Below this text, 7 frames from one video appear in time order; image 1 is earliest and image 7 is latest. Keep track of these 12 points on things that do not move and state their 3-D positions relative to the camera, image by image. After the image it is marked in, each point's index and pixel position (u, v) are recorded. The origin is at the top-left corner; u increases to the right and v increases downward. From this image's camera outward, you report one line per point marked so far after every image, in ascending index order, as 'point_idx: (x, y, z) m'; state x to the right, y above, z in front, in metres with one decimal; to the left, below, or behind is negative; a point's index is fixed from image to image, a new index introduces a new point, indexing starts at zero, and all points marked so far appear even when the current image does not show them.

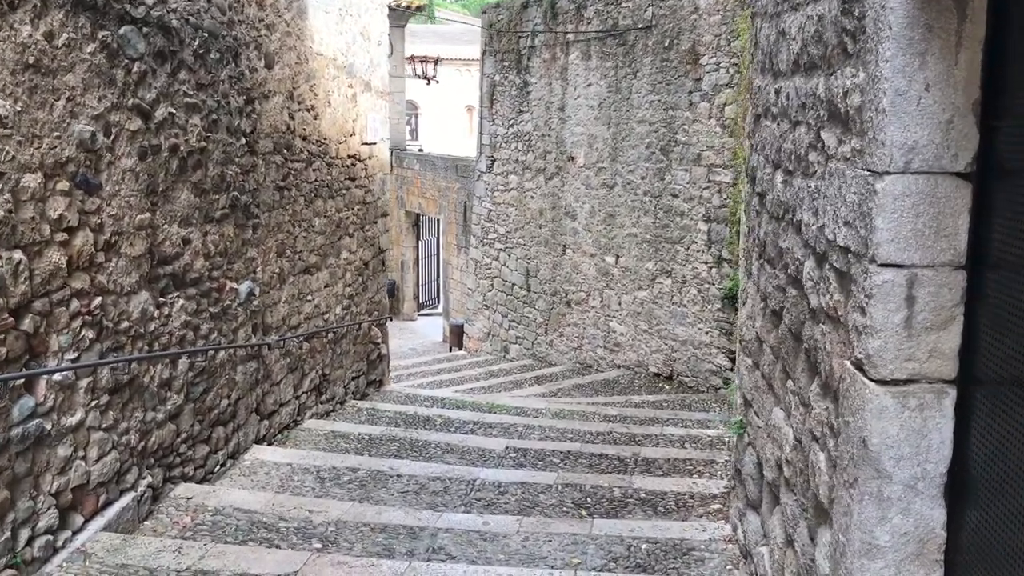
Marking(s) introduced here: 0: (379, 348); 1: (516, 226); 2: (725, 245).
0: (-1.0, -0.4, +6.4) m
1: (0.0, +0.7, +9.5) m
2: (+1.6, +0.3, +6.8) m
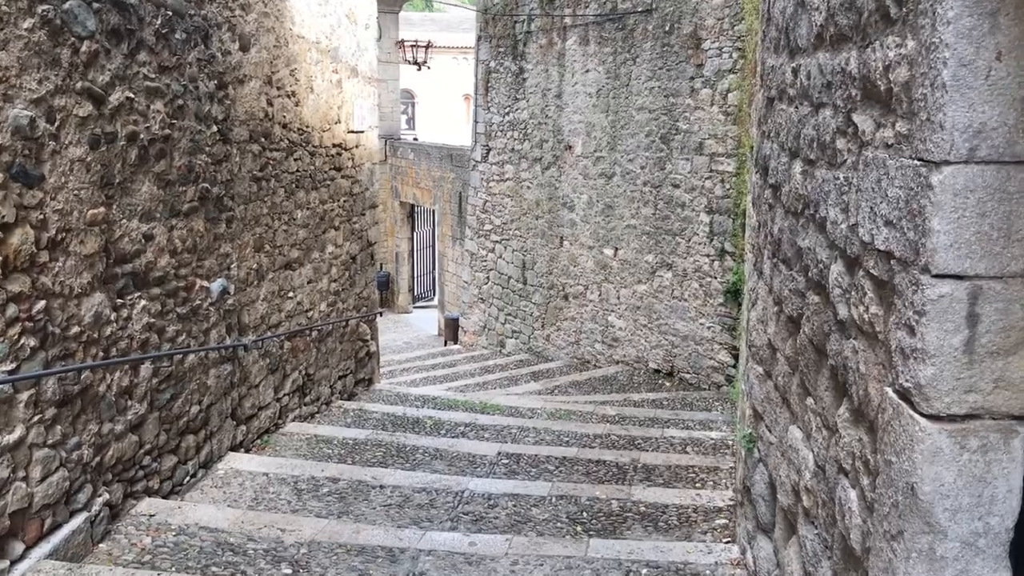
0: (-1.0, -0.4, +6.2) m
1: (0.0, +0.7, +9.2) m
2: (+1.6, +0.4, +6.6) m
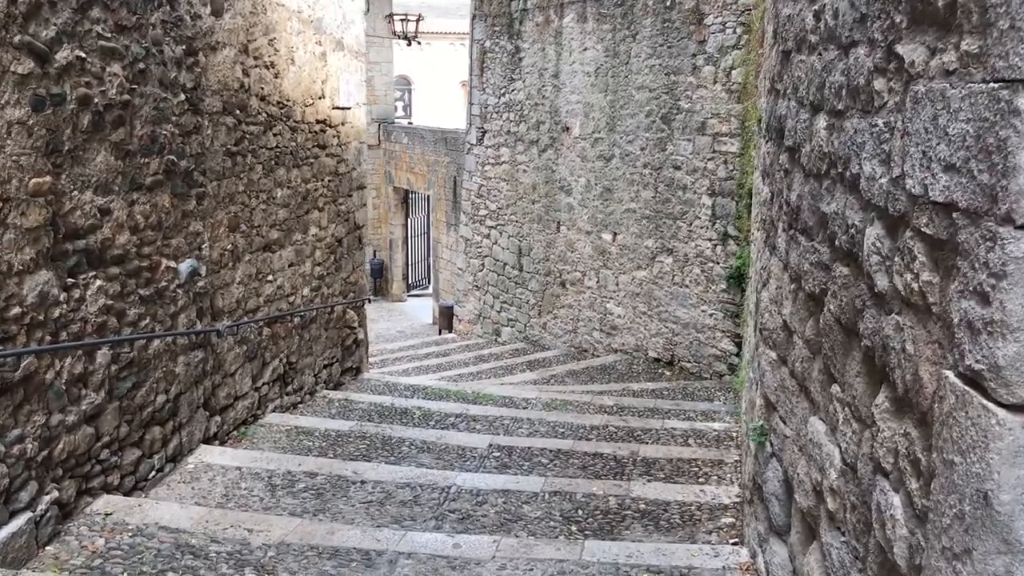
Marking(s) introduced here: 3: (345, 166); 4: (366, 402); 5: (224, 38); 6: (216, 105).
0: (-1.0, -0.3, +5.9) m
1: (0.0, +0.9, +9.0) m
2: (+1.6, +0.5, +6.3) m
3: (-1.1, +0.8, +5.6) m
4: (-0.9, -0.7, +5.2) m
5: (-1.3, +1.1, +3.9) m
6: (-1.3, +0.8, +3.8) m
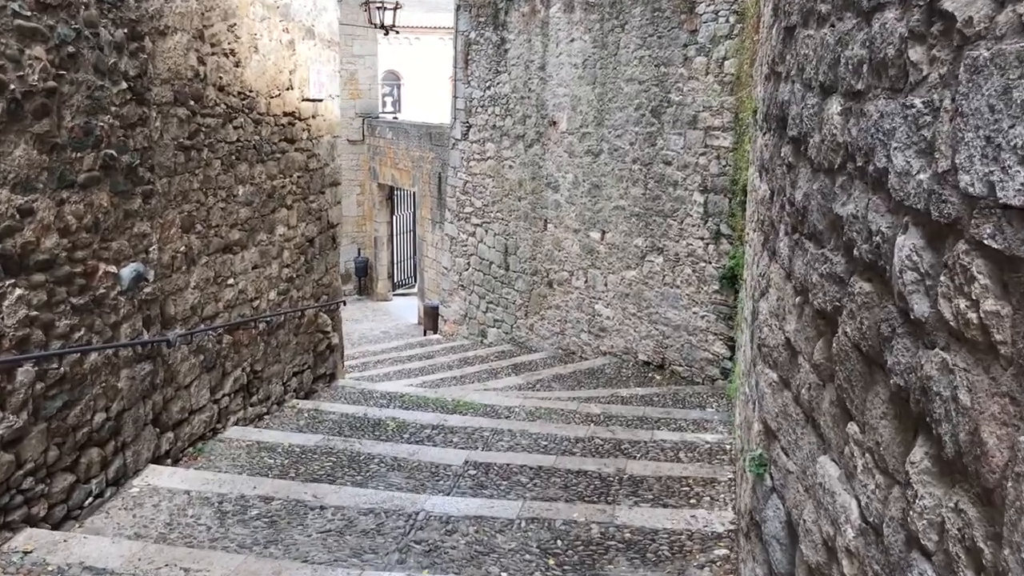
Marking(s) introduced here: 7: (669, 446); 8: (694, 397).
0: (-1.1, -0.3, +5.6) m
1: (-0.2, +0.9, +8.7) m
2: (+1.4, +0.5, +6.0) m
3: (-1.2, +0.8, +5.3) m
4: (-1.0, -0.7, +4.9) m
5: (-1.4, +1.1, +3.6) m
6: (-1.4, +0.8, +3.5) m
7: (+0.8, -0.8, +4.4) m
8: (+1.2, -0.7, +5.9) m
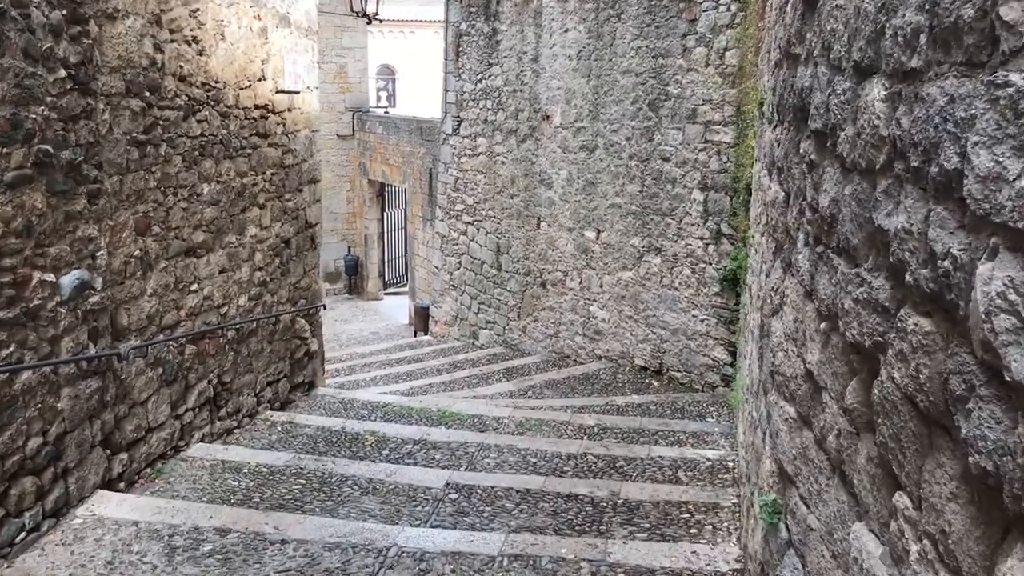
0: (-1.2, -0.3, +5.3) m
1: (-0.3, +0.9, +8.4) m
2: (+1.4, +0.5, +5.7) m
3: (-1.2, +0.7, +4.9) m
4: (-1.0, -0.7, +4.6) m
5: (-1.4, +1.0, +3.3) m
6: (-1.4, +0.7, +3.2) m
7: (+0.7, -0.8, +4.1) m
8: (+1.1, -0.7, +5.6) m
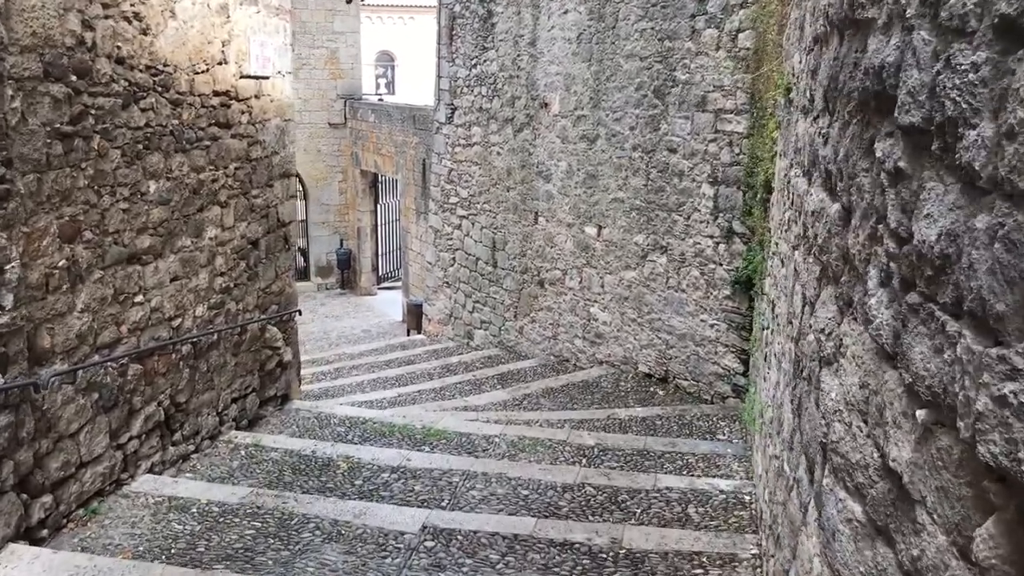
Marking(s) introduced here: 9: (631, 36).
0: (-1.3, -0.4, +4.8) m
1: (-0.3, +0.9, +7.9) m
2: (+1.3, +0.4, +5.2) m
3: (-1.3, +0.7, +4.5) m
4: (-1.1, -0.7, +4.1) m
5: (-1.5, +1.0, +2.8) m
6: (-1.5, +0.7, +2.7) m
7: (+0.7, -0.9, +3.6) m
8: (+1.1, -0.8, +5.1) m
9: (+0.8, +1.7, +5.8) m
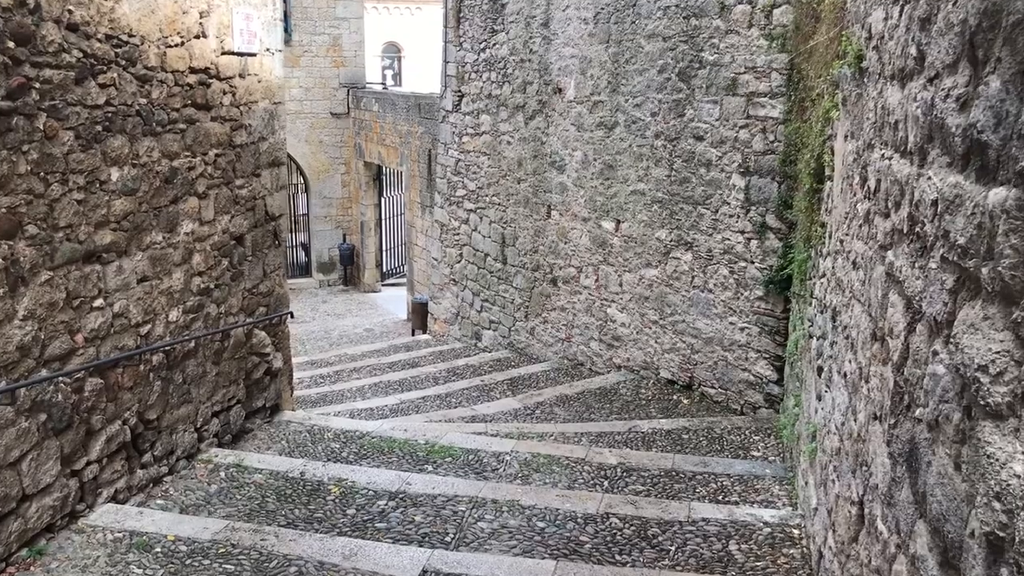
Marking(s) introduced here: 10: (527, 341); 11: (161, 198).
0: (-1.2, -0.4, +4.4) m
1: (-0.2, +0.9, +7.4) m
2: (+1.4, +0.4, +4.8) m
3: (-1.2, +0.7, +4.0) m
4: (-1.0, -0.8, +3.7) m
5: (-1.4, +1.0, +2.3) m
6: (-1.4, +0.7, +2.3) m
7: (+0.7, -0.9, +3.1) m
8: (+1.2, -0.8, +4.6) m
9: (+0.9, +1.7, +5.4) m
10: (+0.1, -0.4, +7.2) m
11: (-1.3, +0.3, +3.4) m
